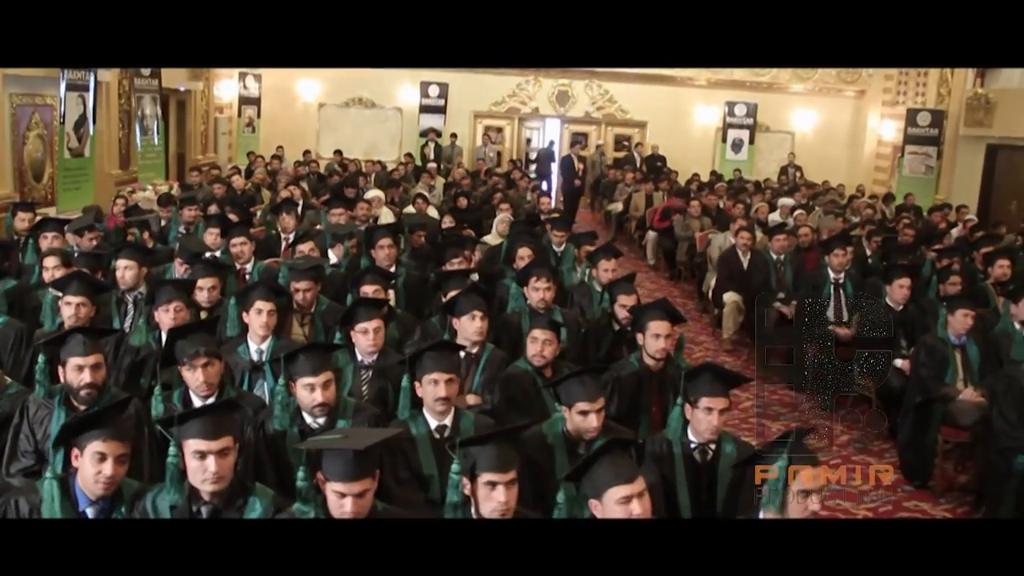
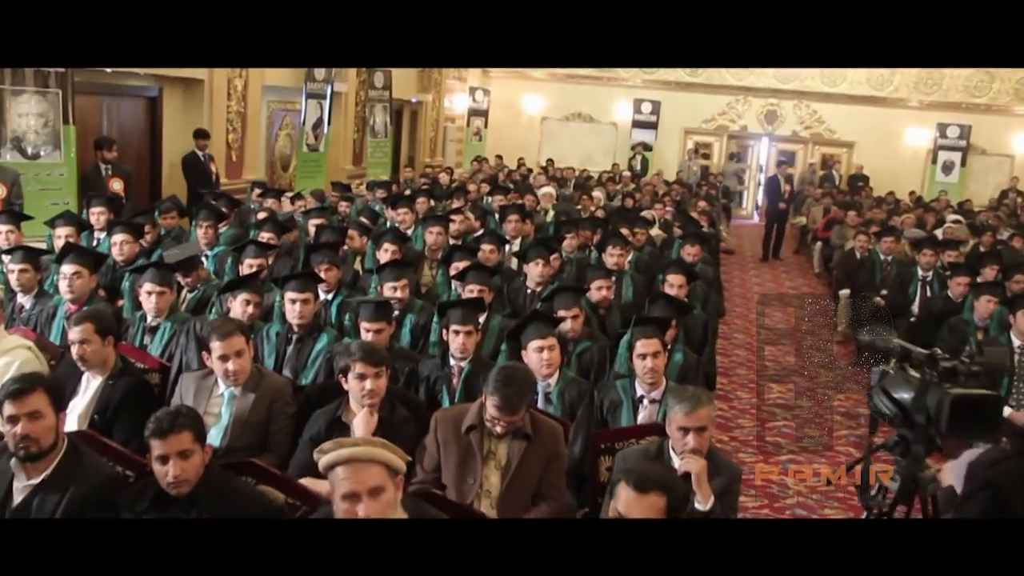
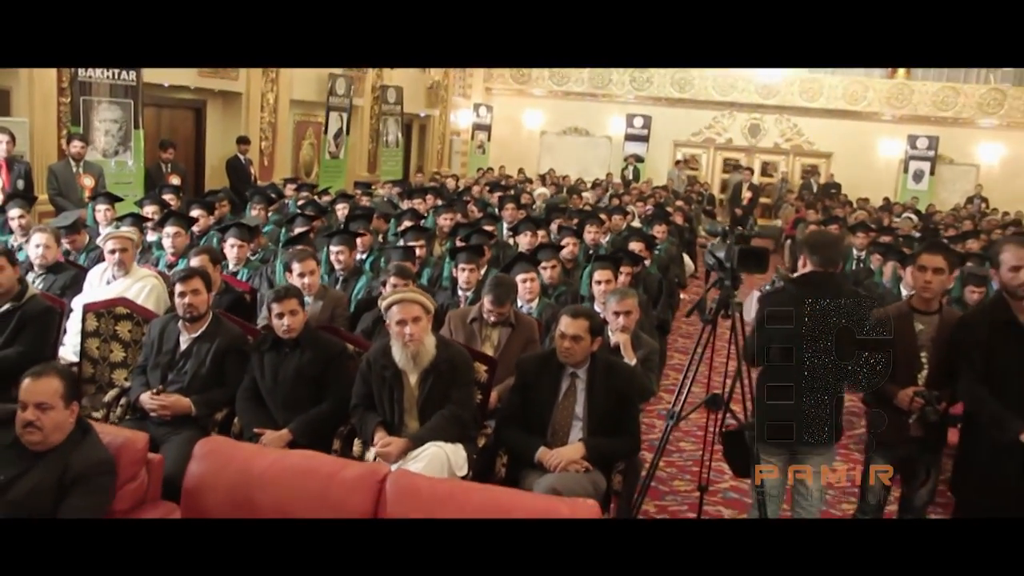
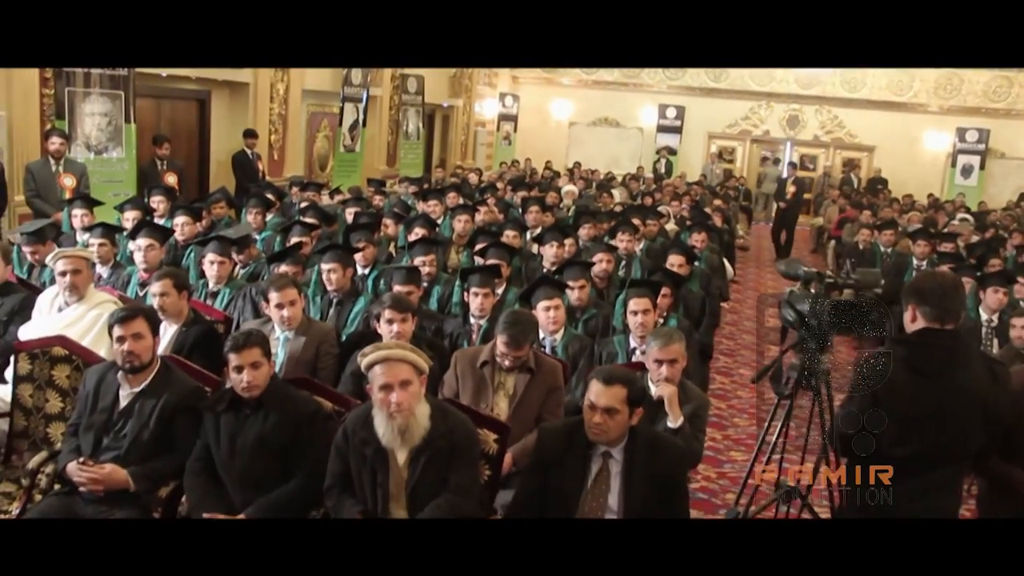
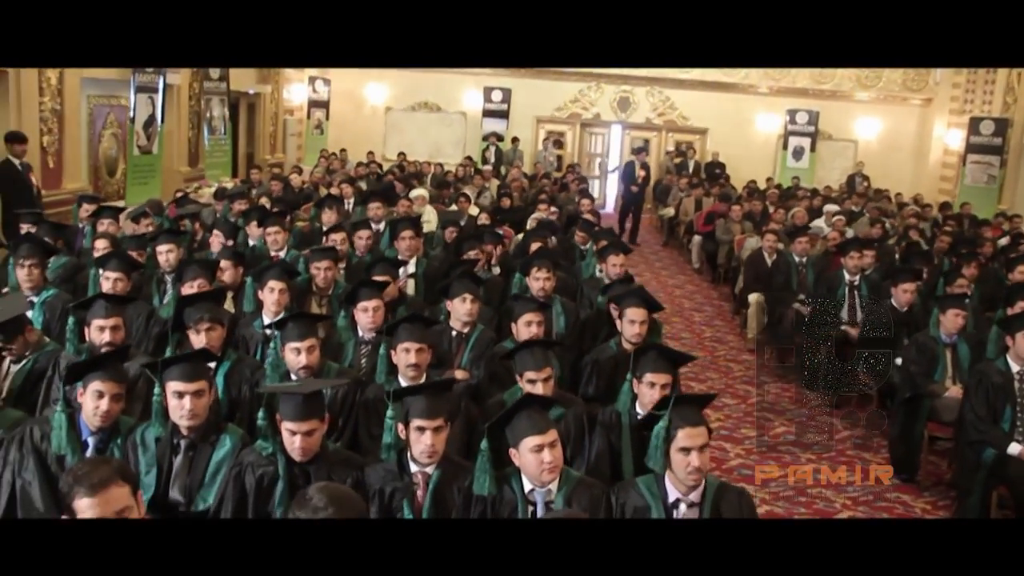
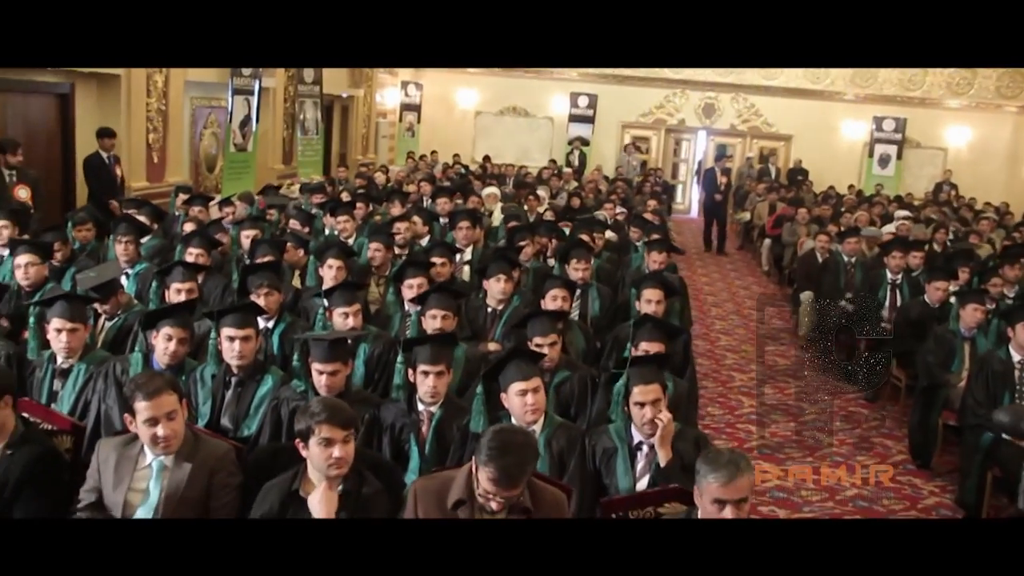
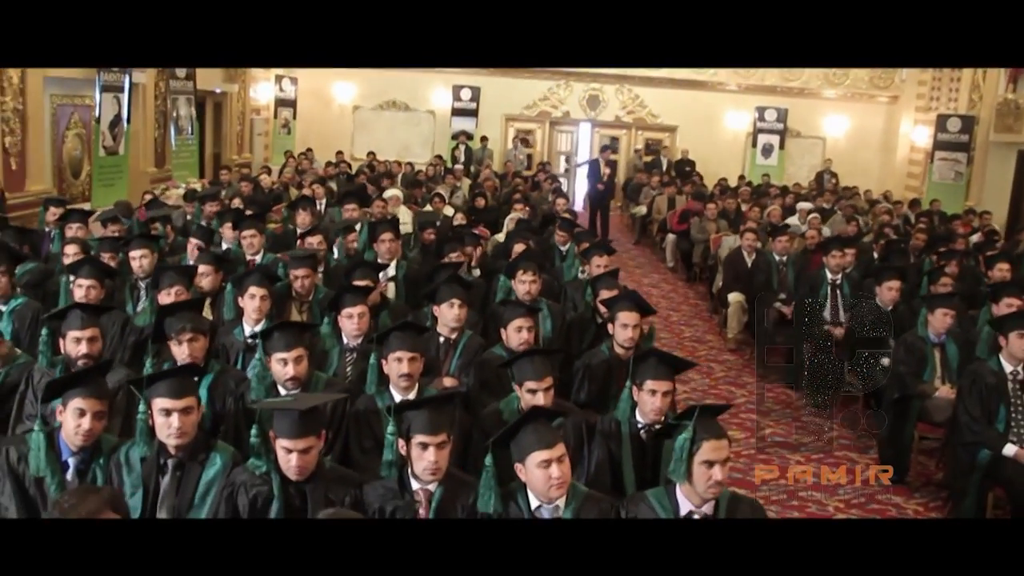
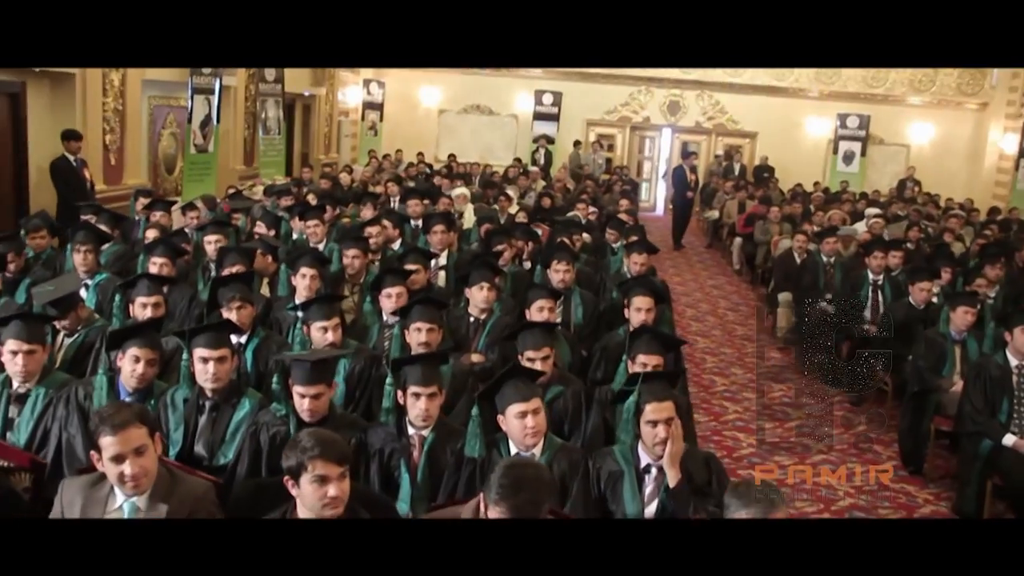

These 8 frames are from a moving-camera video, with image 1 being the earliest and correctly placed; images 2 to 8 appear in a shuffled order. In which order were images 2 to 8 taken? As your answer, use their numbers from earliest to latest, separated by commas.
7, 5, 8, 6, 2, 4, 3
